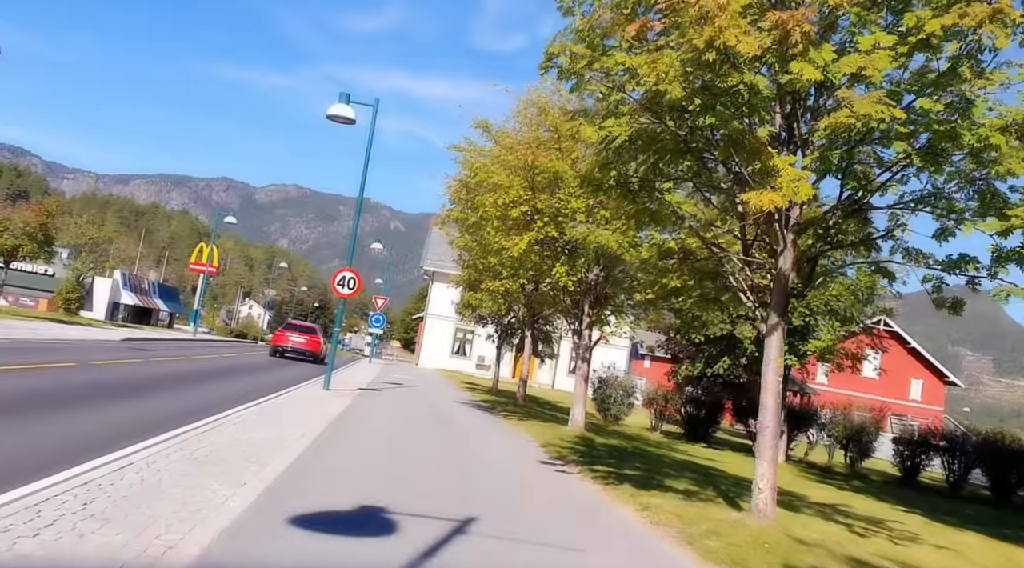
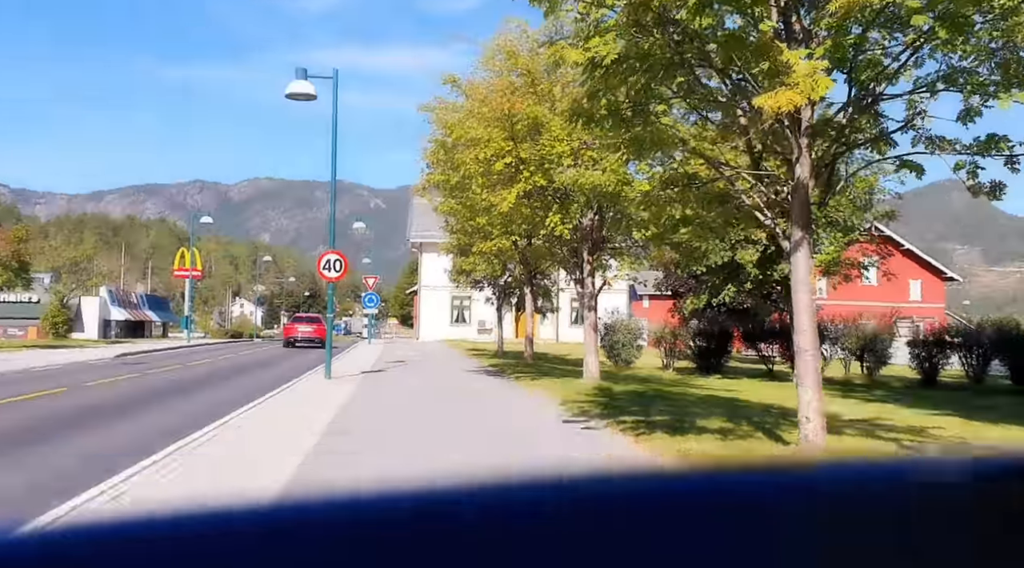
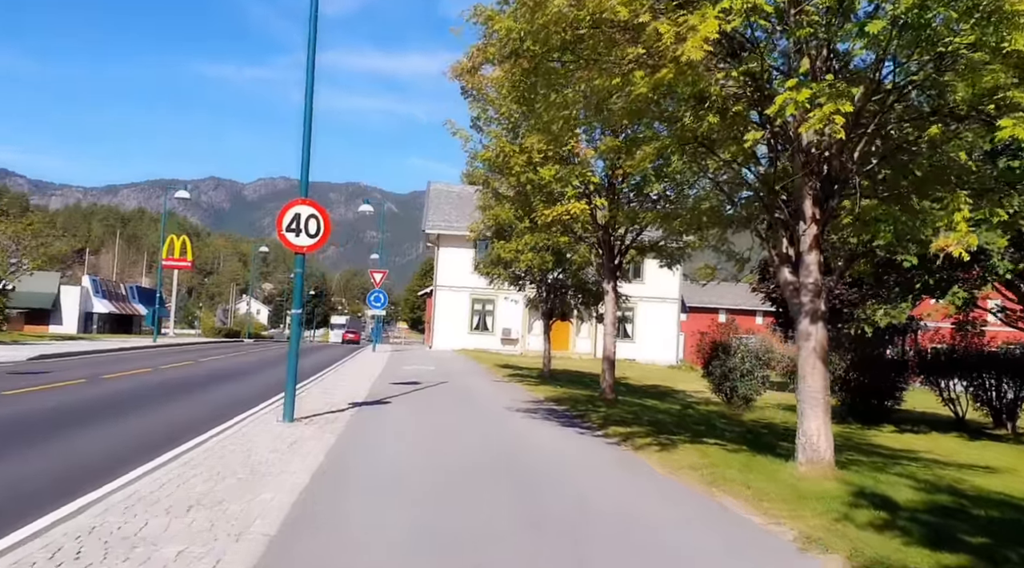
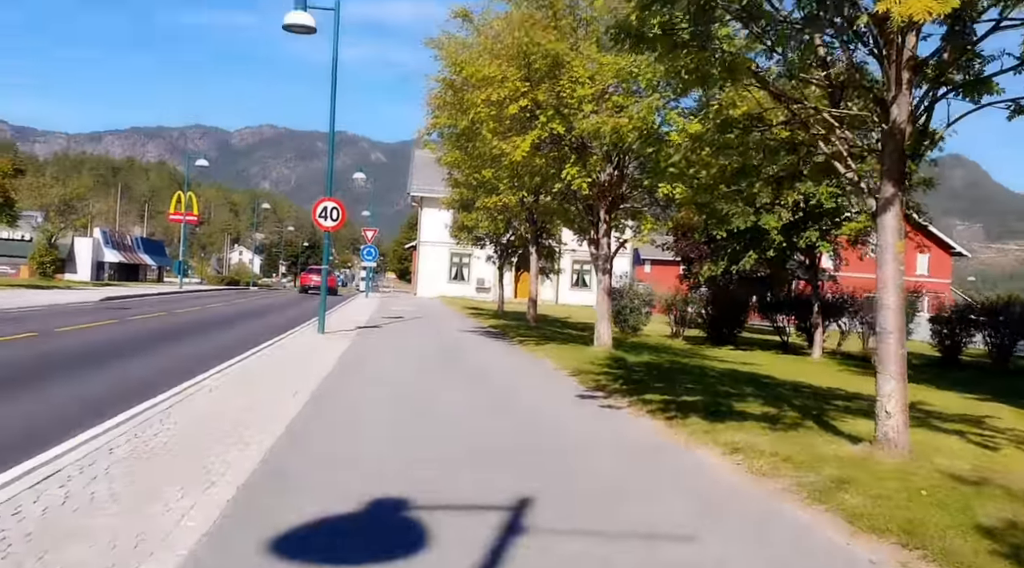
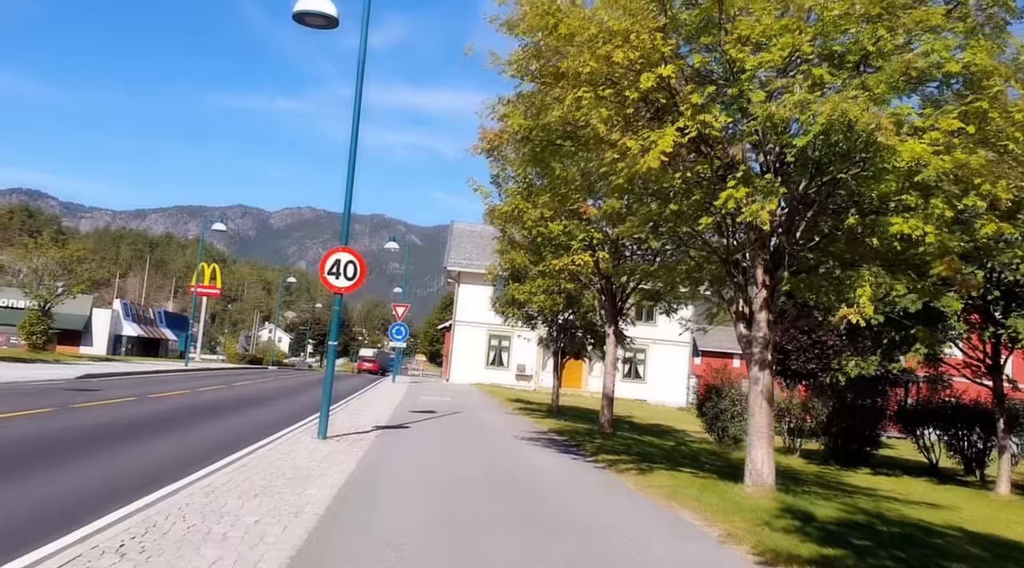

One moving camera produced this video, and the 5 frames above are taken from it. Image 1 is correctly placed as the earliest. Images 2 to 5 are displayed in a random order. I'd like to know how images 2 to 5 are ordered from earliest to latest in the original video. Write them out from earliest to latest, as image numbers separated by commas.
2, 4, 5, 3
